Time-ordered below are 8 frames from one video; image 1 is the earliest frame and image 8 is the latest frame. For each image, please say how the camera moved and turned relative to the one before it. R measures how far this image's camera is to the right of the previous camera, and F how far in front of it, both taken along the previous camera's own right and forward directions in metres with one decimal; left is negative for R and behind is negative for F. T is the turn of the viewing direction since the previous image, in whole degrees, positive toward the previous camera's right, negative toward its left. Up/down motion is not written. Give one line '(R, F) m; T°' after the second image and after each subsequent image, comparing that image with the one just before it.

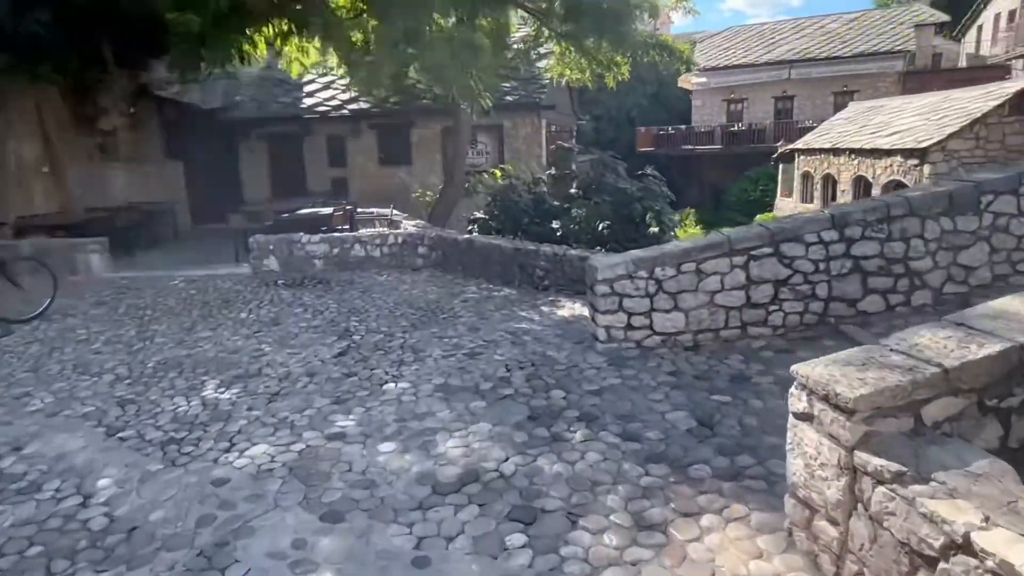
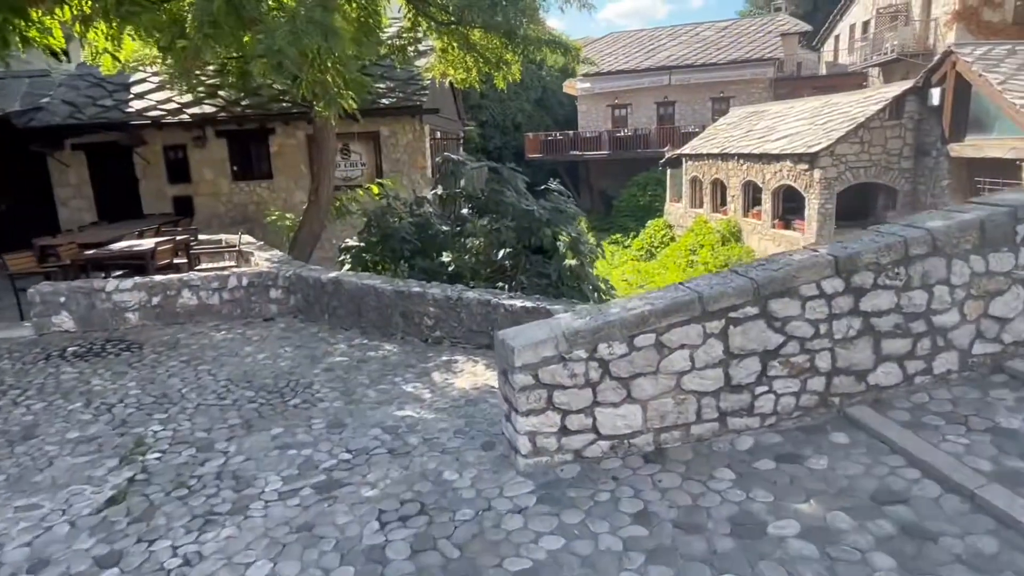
(+0.1, +1.2) m; +10°
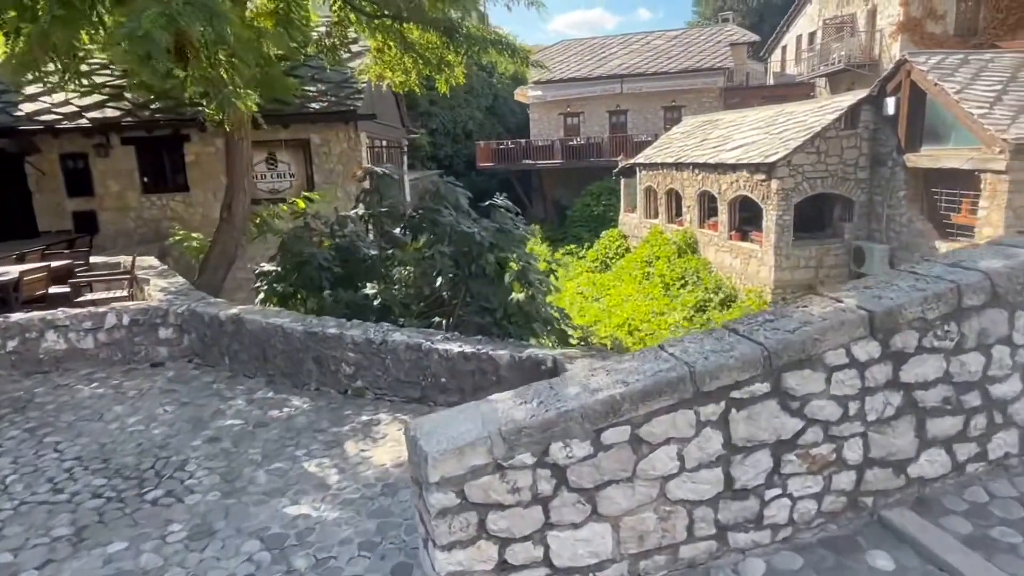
(+0.1, +0.7) m; +4°
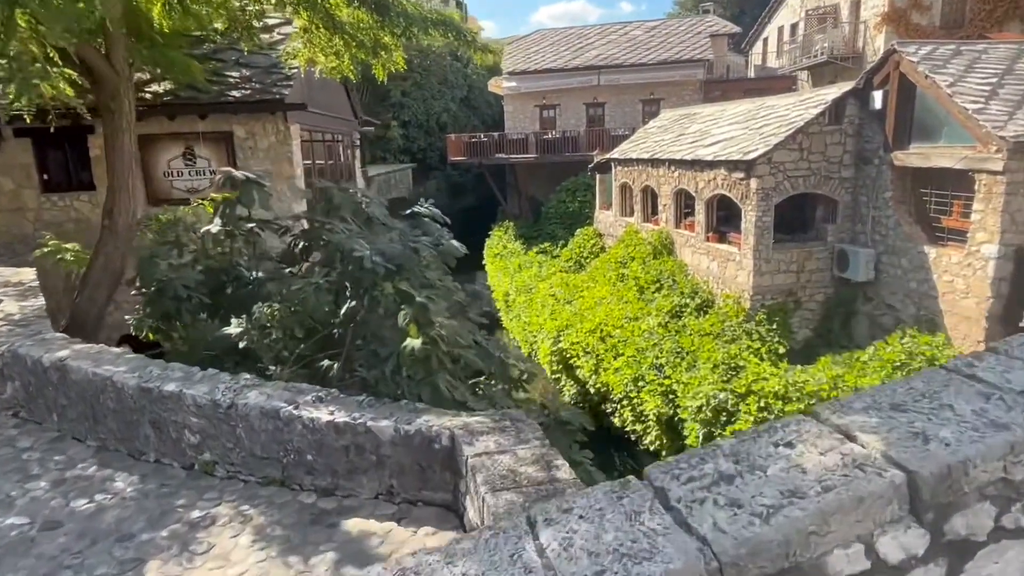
(+0.4, +0.8) m; +1°
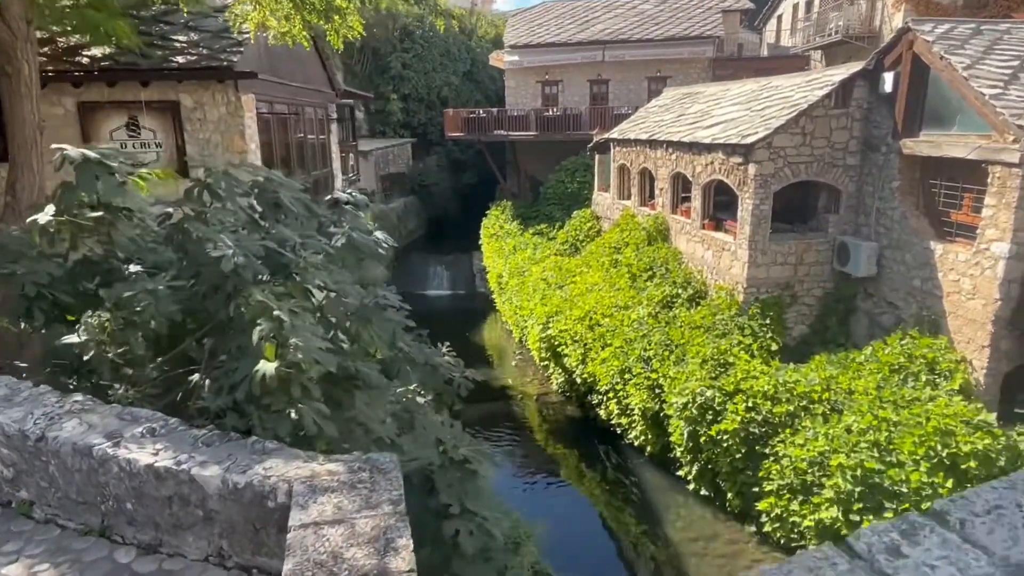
(+0.4, +0.5) m; -1°
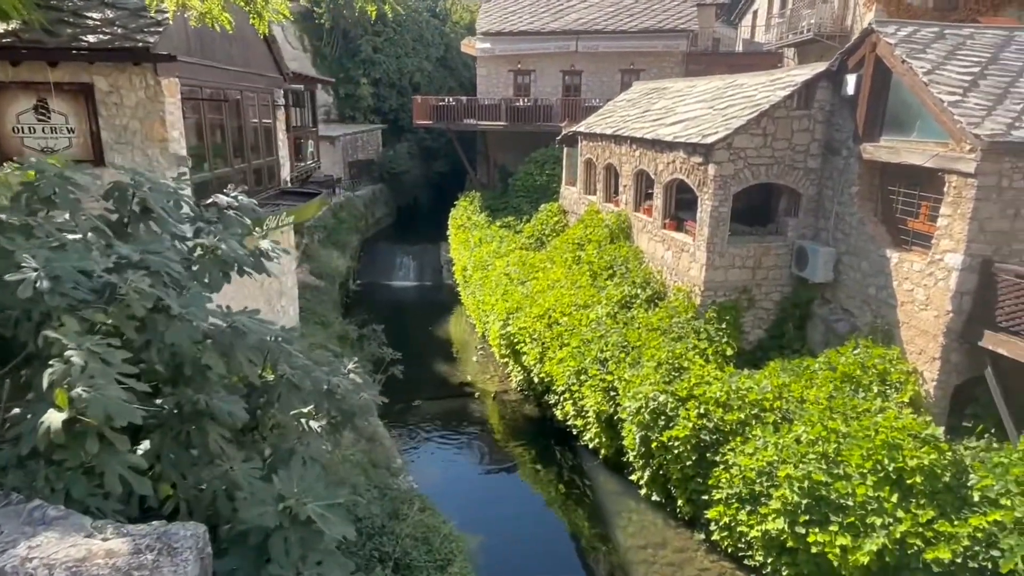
(+0.4, +0.3) m; +2°
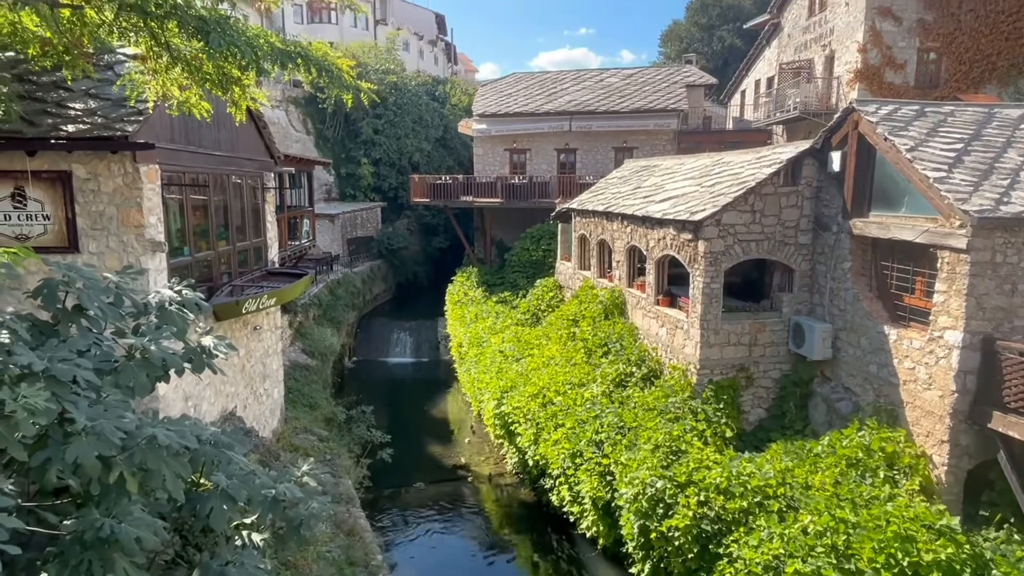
(+0.2, +0.2) m; 0°
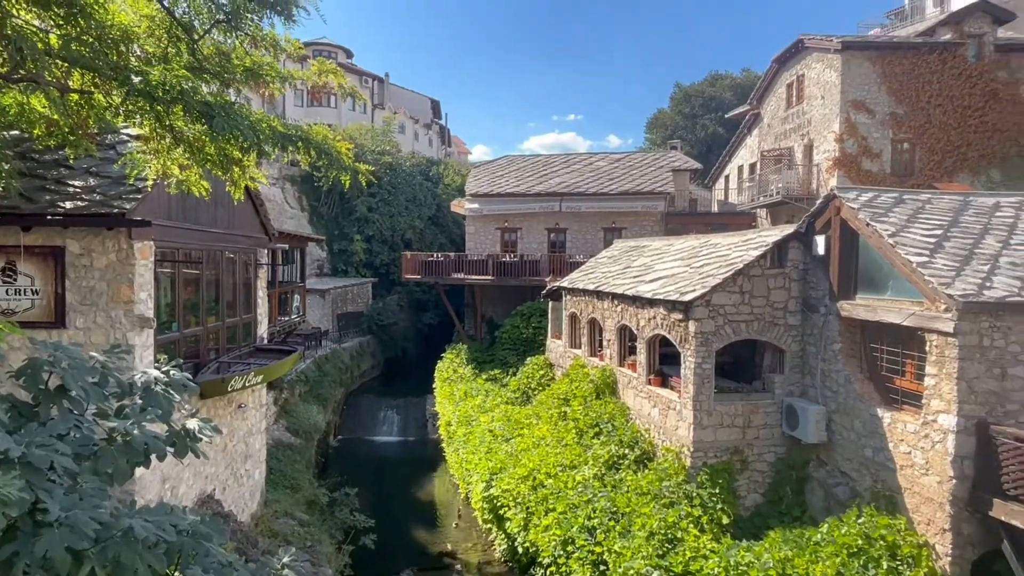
(0.0, 0.0) m; +1°
